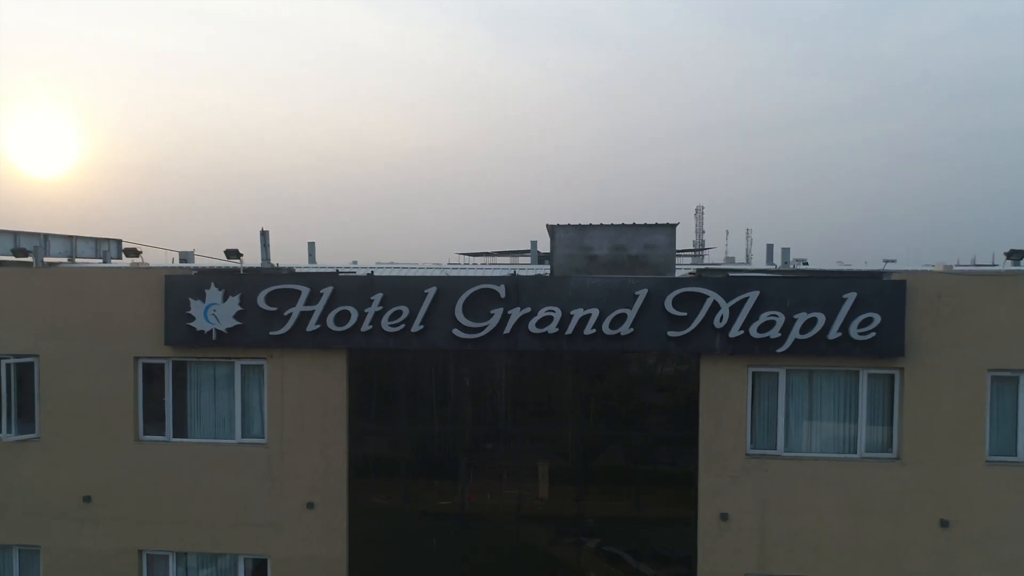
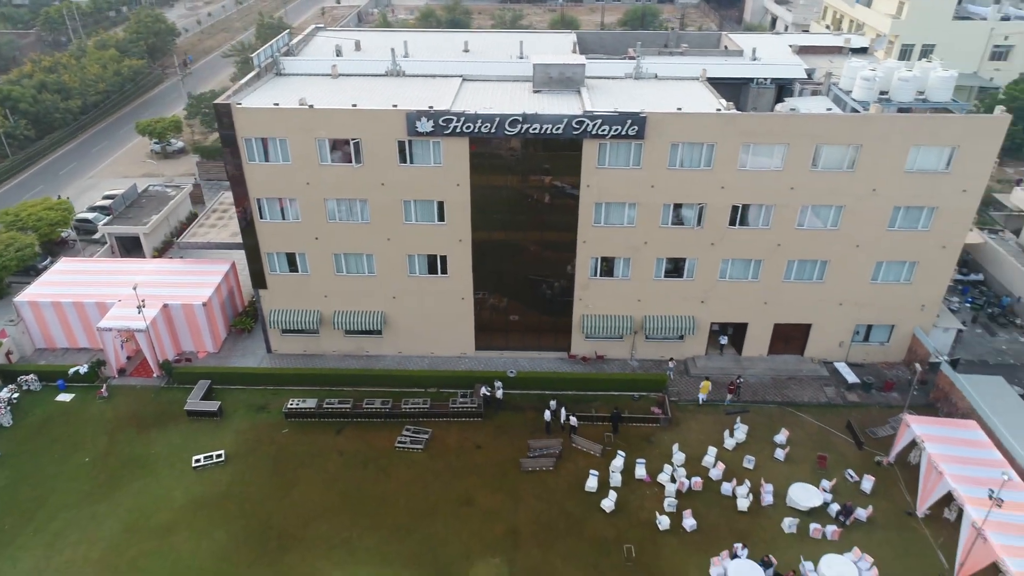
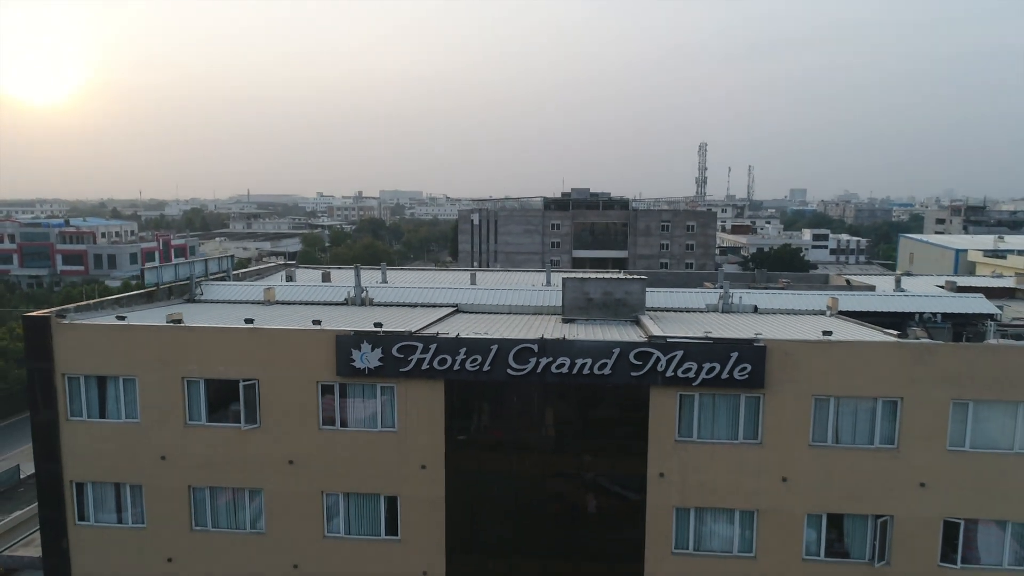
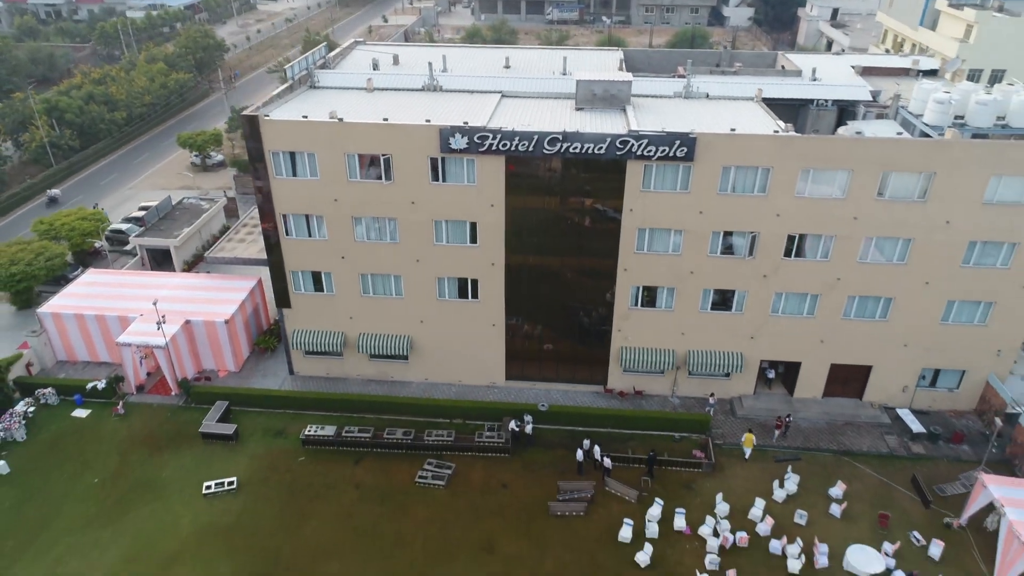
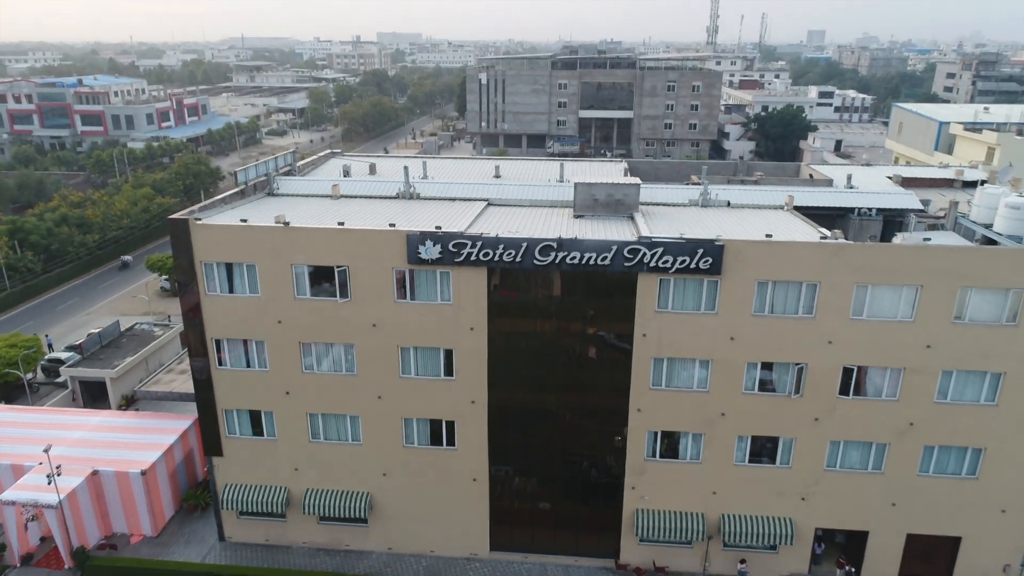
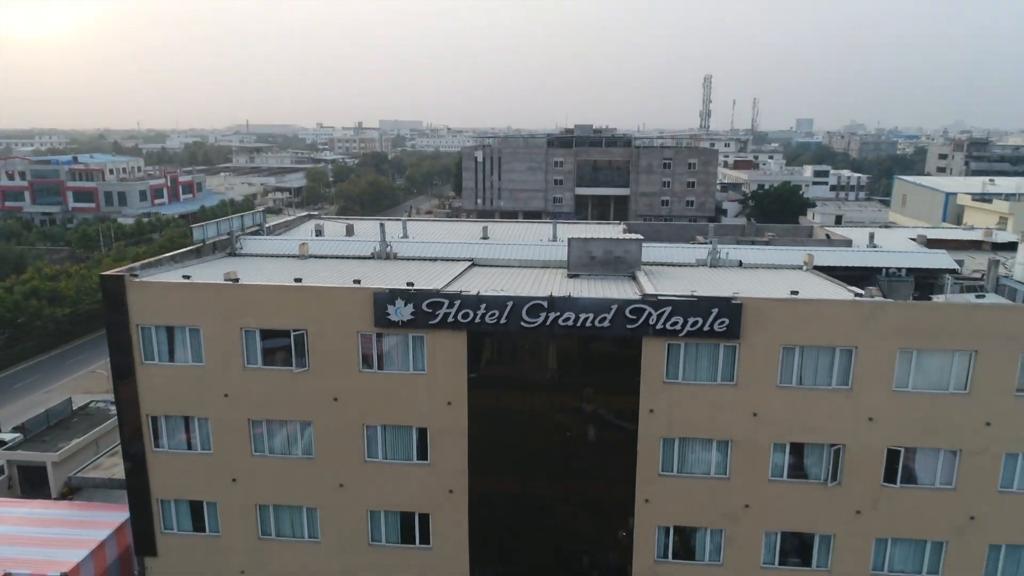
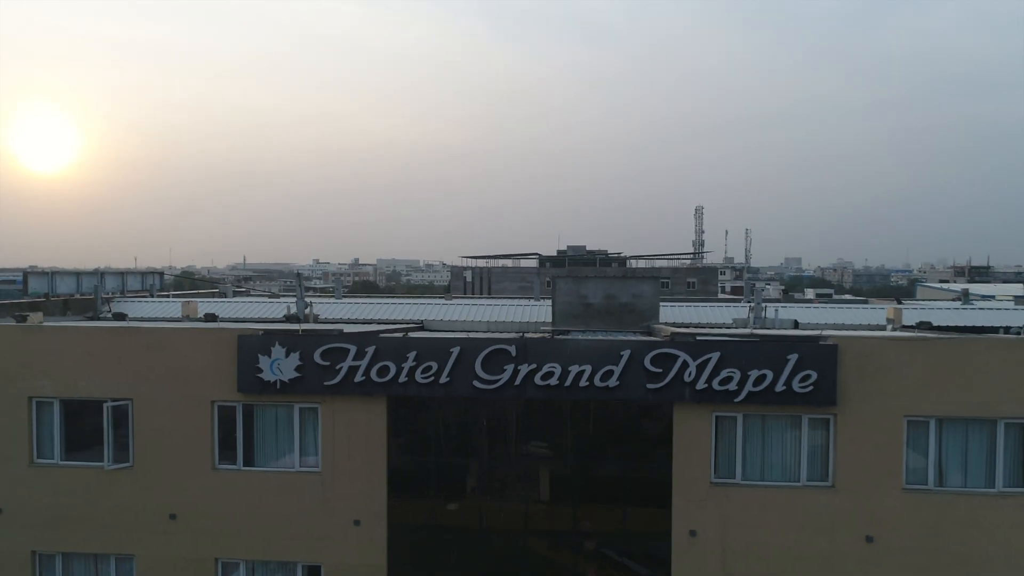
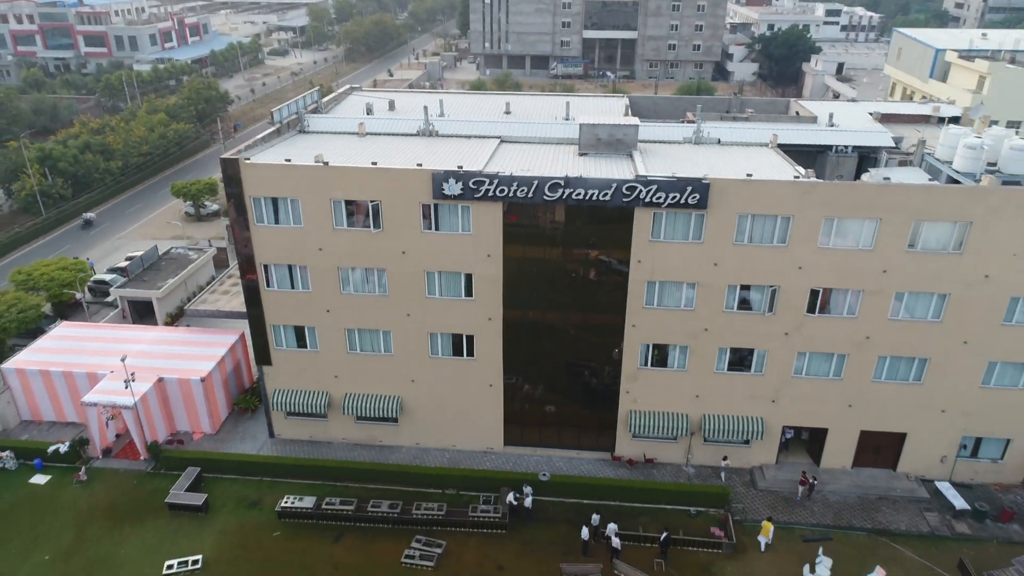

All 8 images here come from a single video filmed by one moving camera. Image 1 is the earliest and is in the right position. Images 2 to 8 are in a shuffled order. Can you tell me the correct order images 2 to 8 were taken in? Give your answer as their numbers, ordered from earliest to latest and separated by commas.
7, 3, 6, 5, 8, 4, 2
